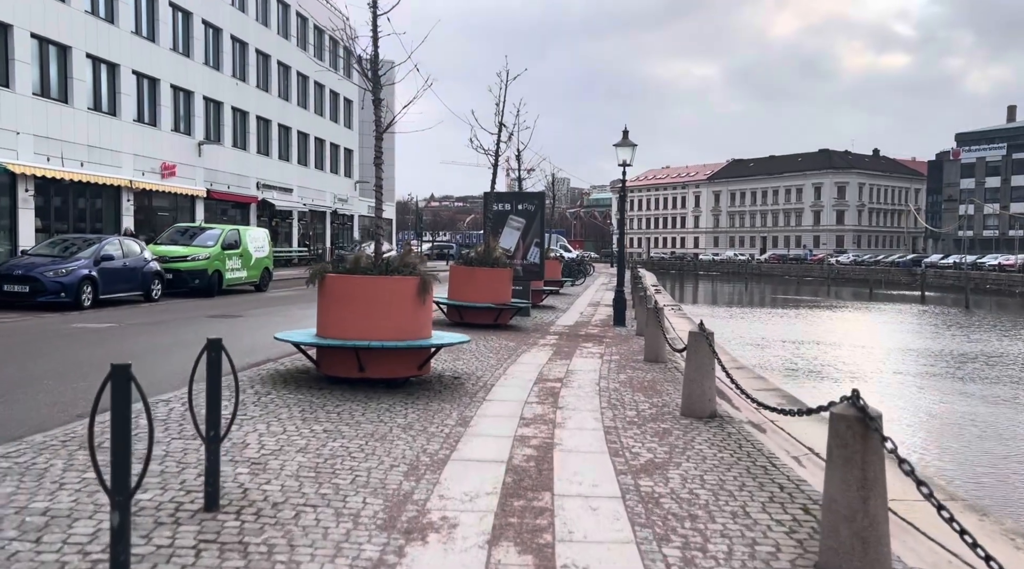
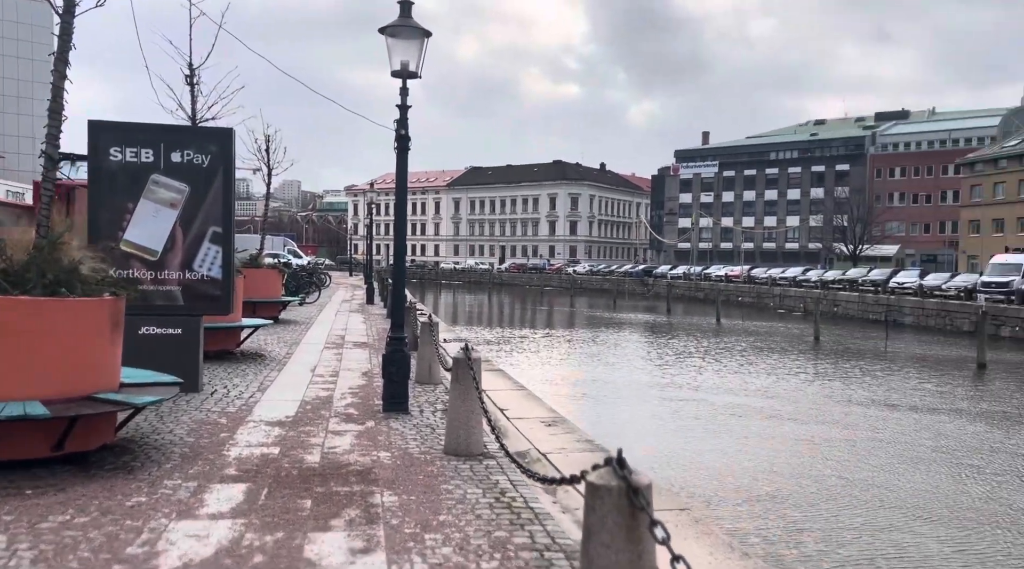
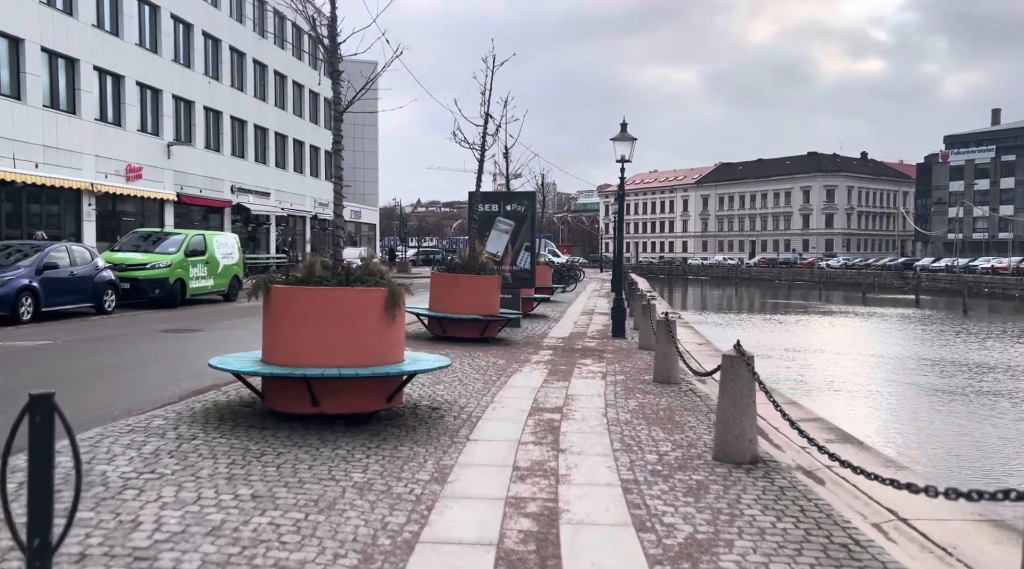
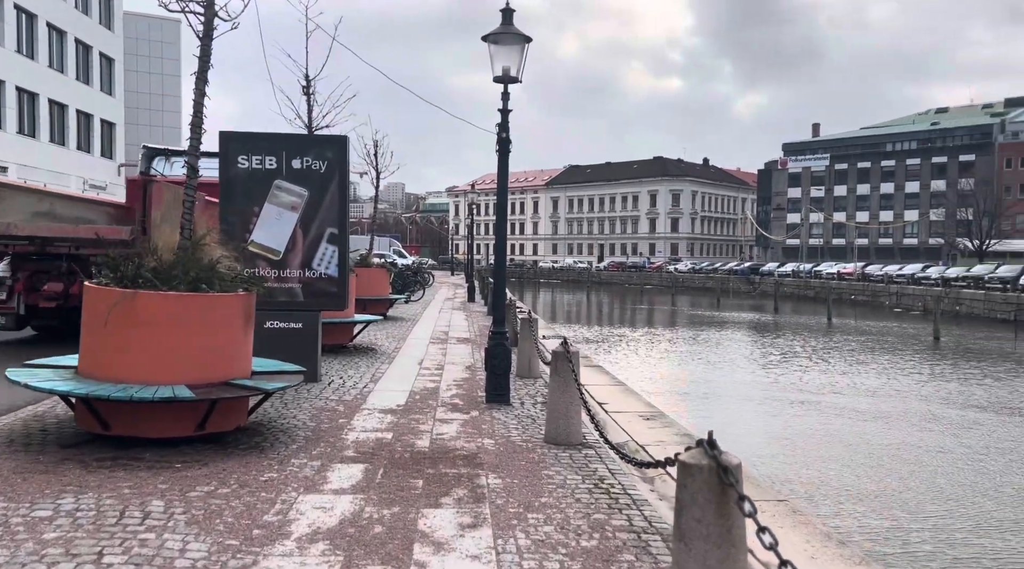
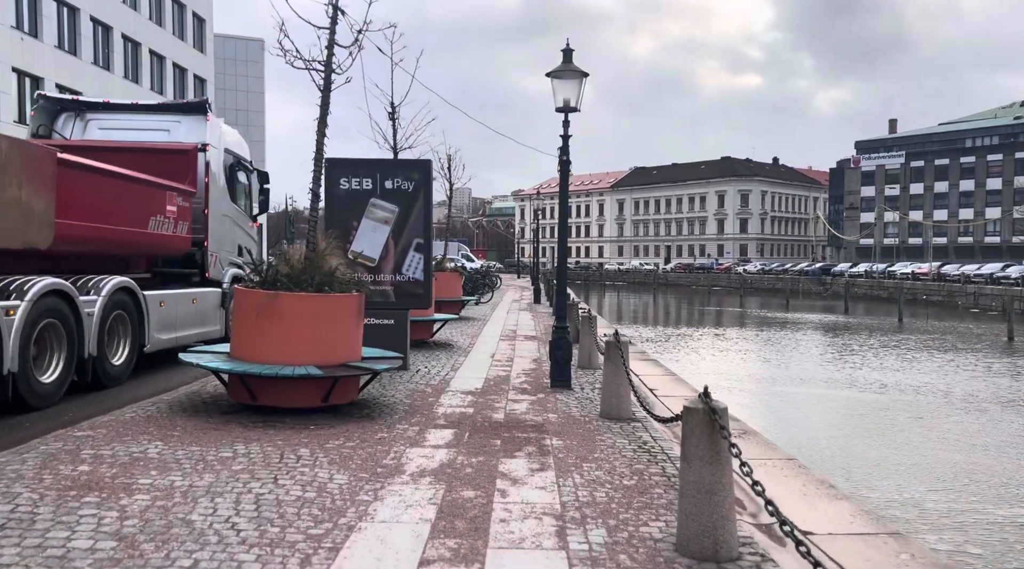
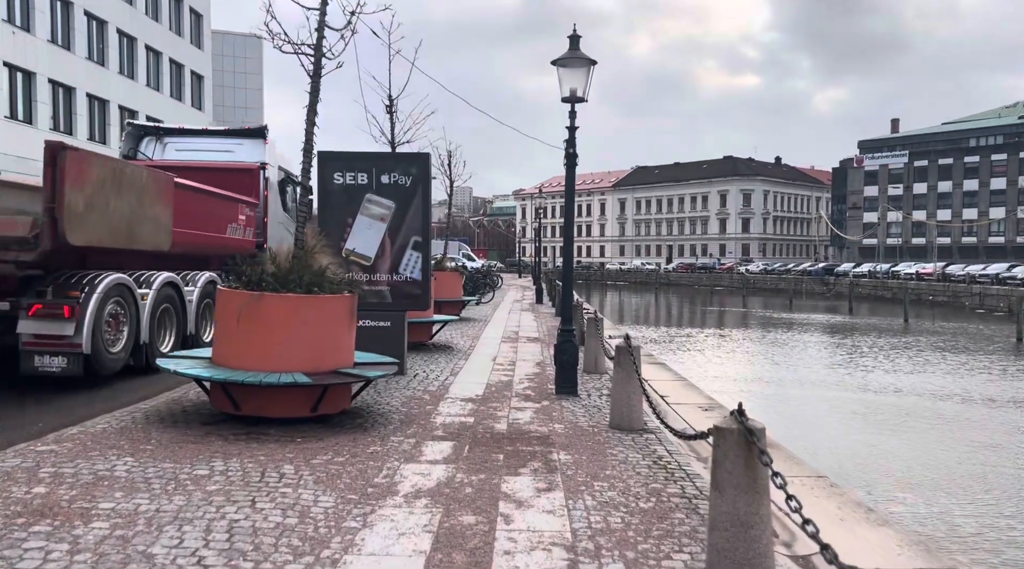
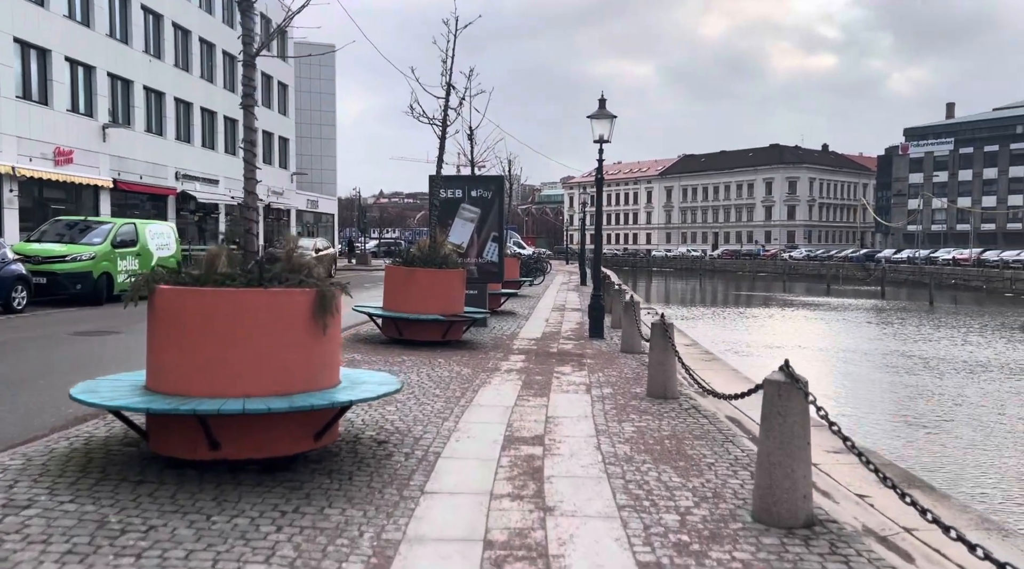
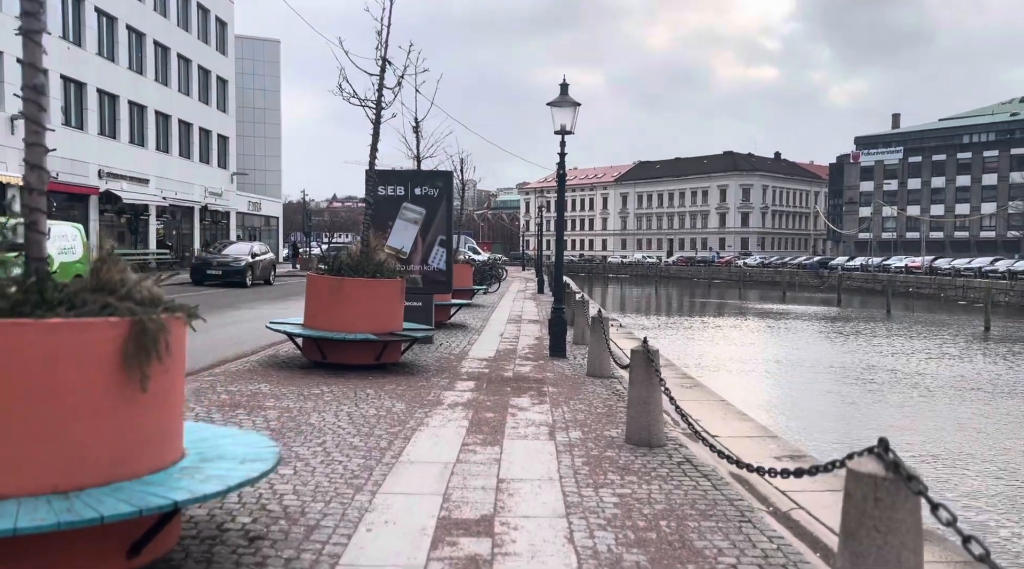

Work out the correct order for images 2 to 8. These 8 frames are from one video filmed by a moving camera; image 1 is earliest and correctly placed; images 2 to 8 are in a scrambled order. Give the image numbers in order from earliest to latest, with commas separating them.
3, 7, 8, 5, 6, 4, 2
